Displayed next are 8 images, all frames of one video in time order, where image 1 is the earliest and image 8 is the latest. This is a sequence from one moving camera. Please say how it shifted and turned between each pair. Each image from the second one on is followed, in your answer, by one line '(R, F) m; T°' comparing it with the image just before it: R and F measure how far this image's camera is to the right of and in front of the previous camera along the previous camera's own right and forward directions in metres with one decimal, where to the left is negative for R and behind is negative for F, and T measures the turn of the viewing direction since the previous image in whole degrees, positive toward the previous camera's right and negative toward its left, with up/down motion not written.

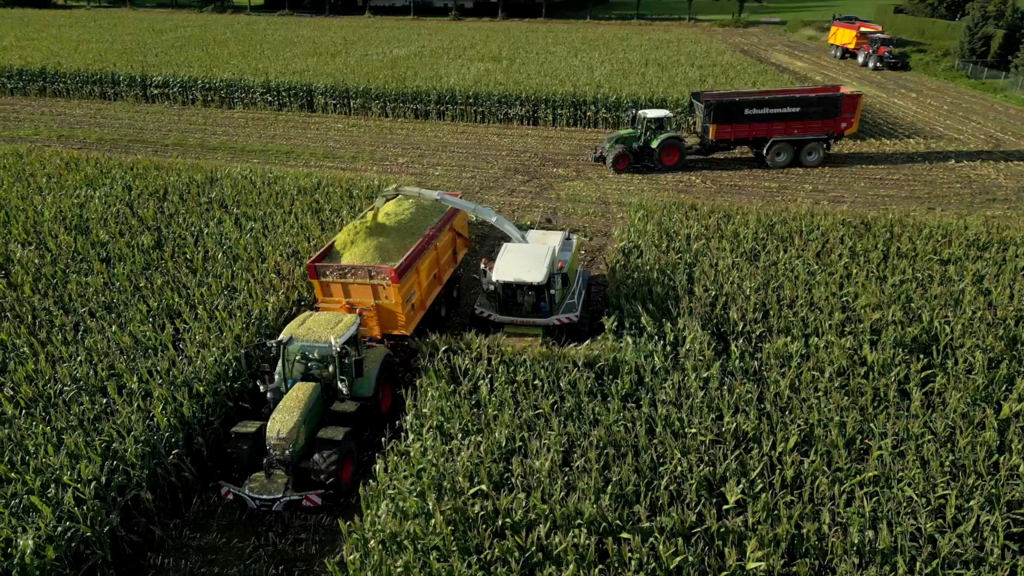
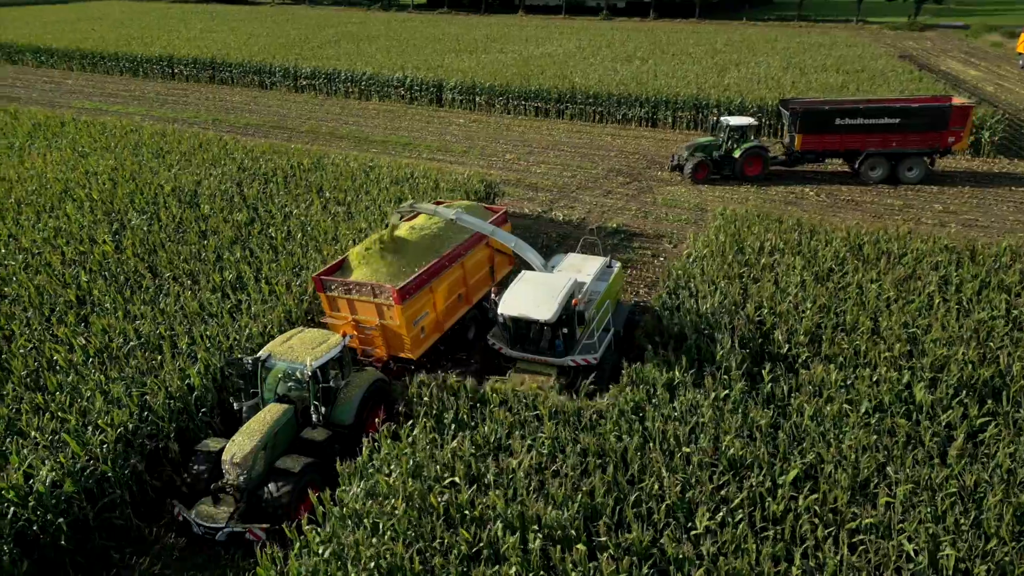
(+1.4, +0.2) m; -11°
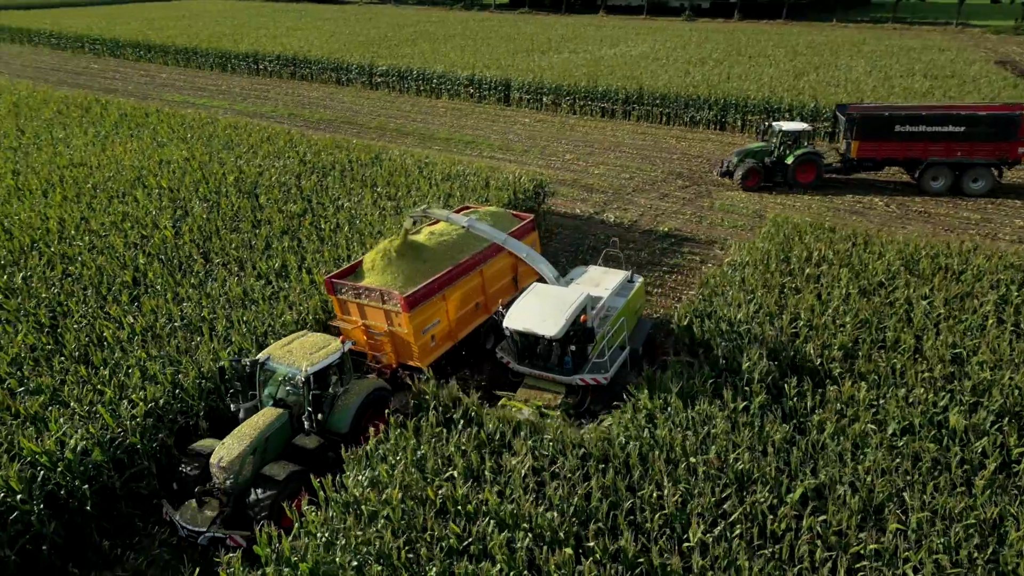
(+0.6, 0.0) m; -6°
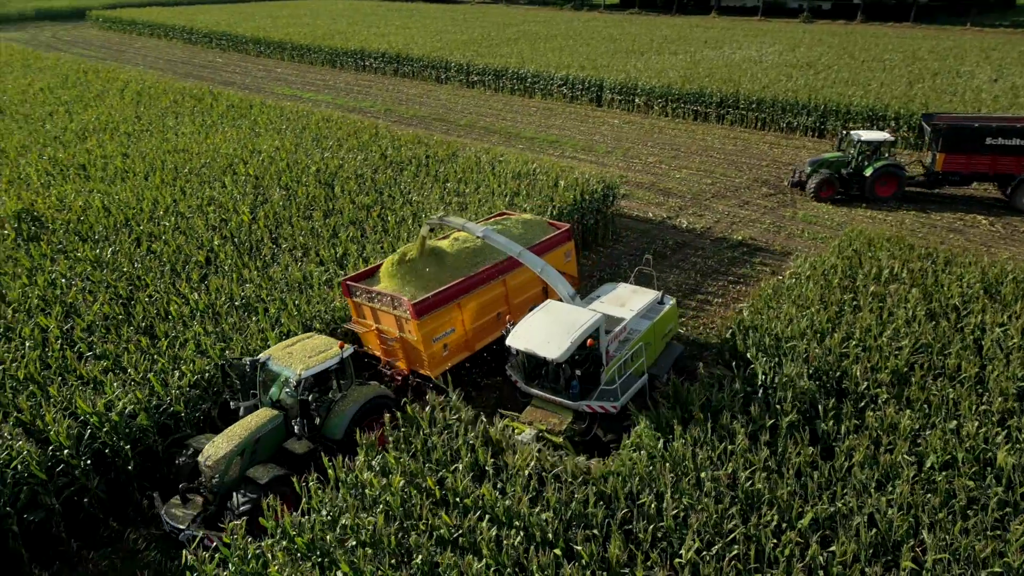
(+0.8, 0.0) m; -8°
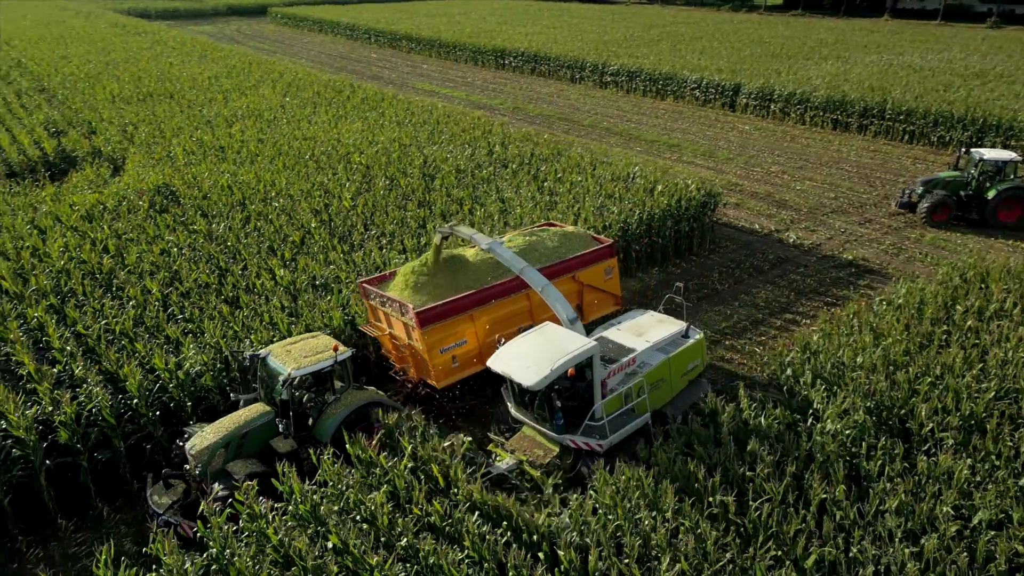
(+1.1, +0.1) m; -11°
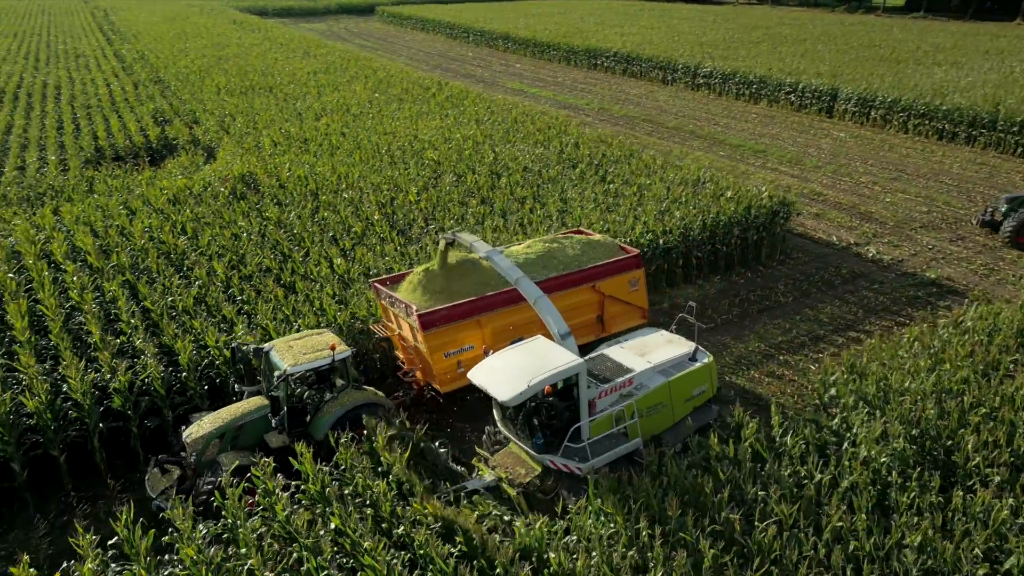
(+0.7, 0.0) m; -7°
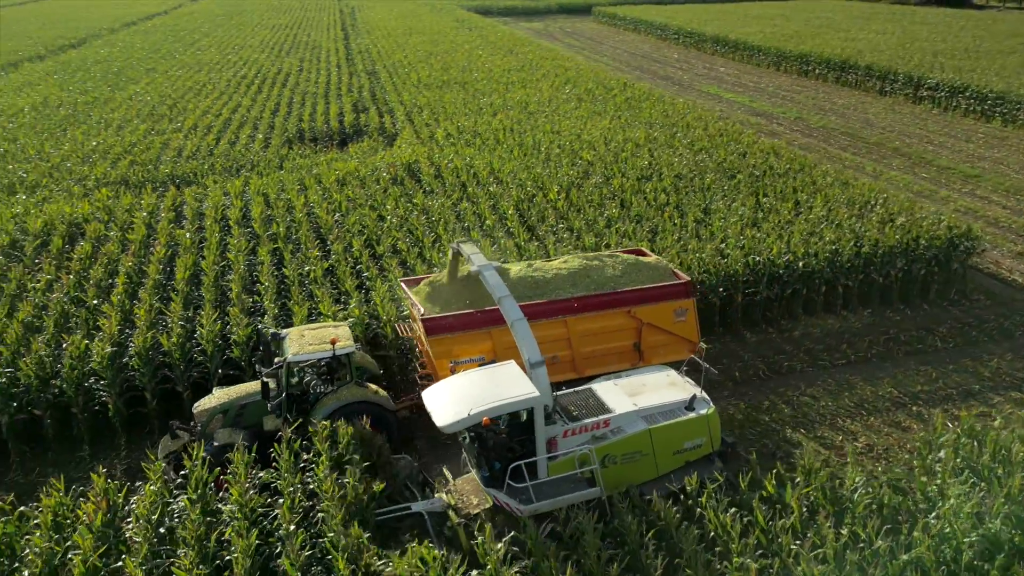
(+1.3, +0.2) m; -15°
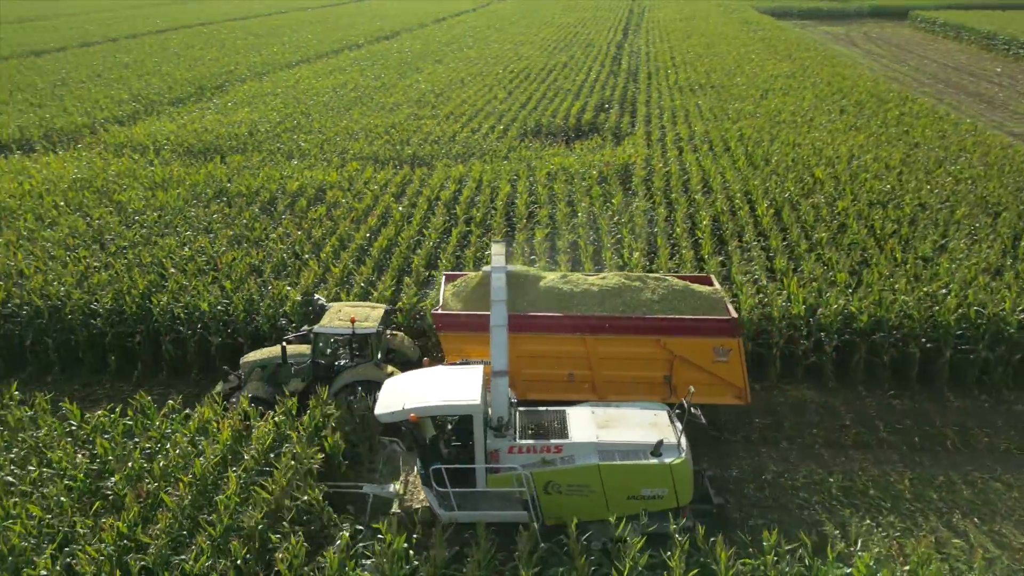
(+1.4, +0.2) m; -20°
